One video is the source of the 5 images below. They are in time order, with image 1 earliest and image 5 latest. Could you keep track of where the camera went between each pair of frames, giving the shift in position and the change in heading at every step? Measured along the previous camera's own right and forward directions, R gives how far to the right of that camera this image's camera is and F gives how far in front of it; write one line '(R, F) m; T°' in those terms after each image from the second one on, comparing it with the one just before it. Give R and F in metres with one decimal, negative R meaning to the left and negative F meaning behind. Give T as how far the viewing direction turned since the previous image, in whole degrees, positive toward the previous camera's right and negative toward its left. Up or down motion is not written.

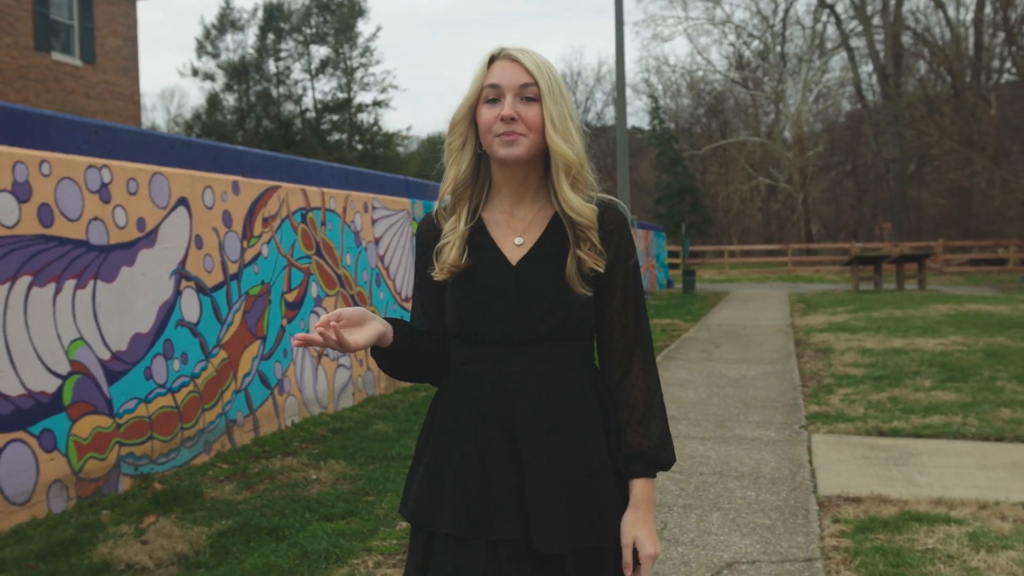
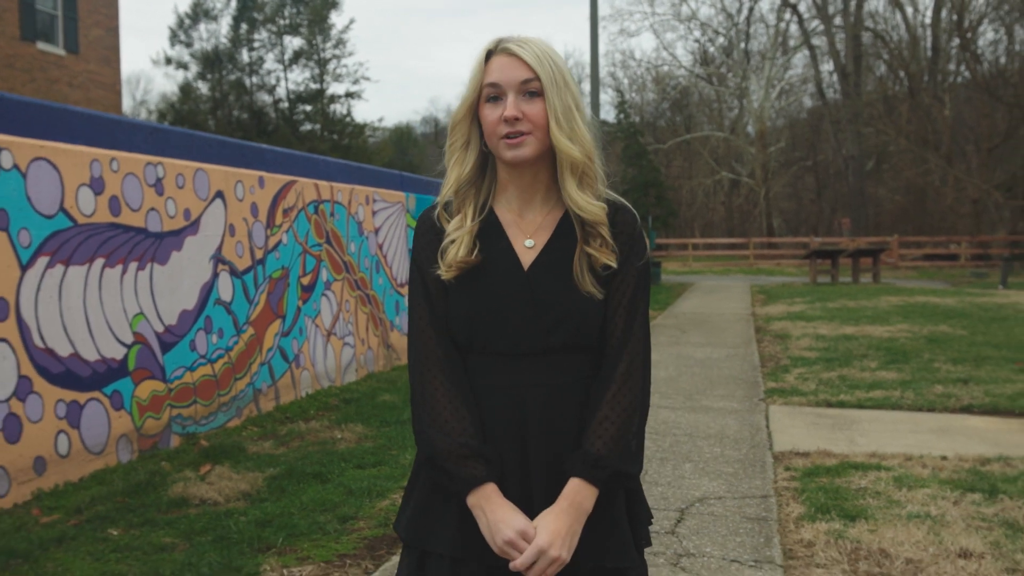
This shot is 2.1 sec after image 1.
(-0.2, -0.8) m; +2°
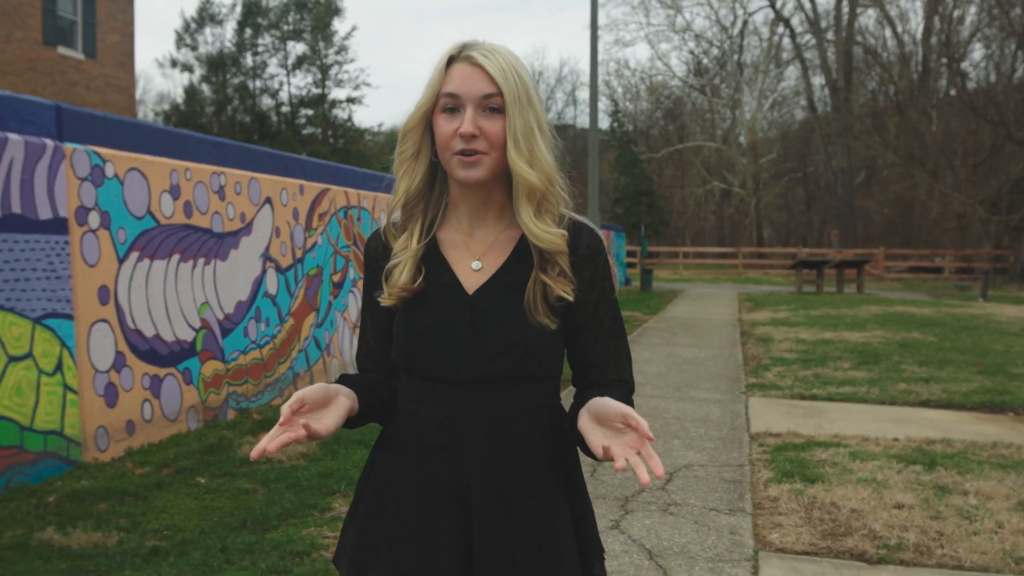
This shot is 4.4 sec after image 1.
(-0.2, -0.9) m; +1°
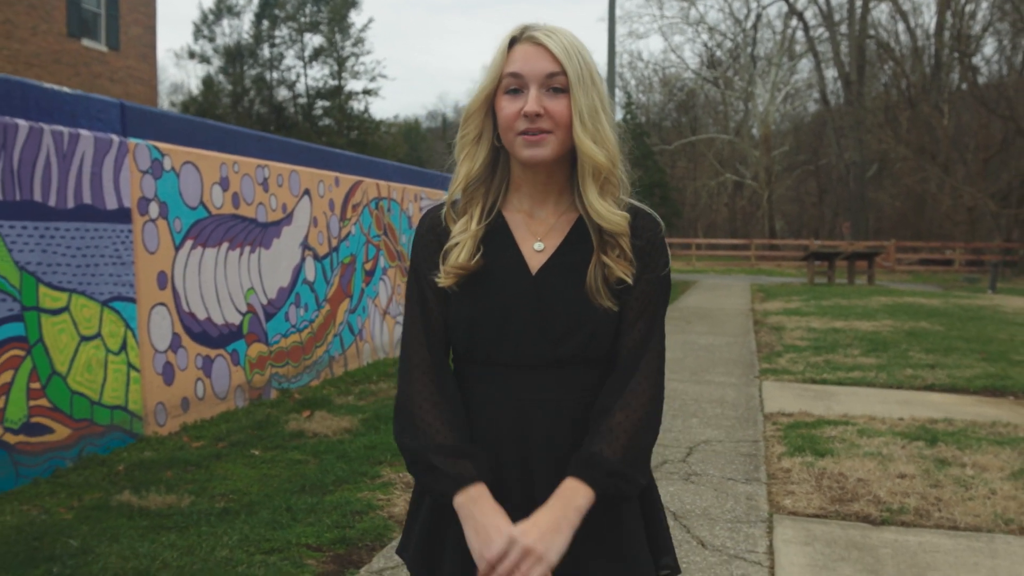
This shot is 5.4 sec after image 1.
(-0.1, -0.4) m; -1°
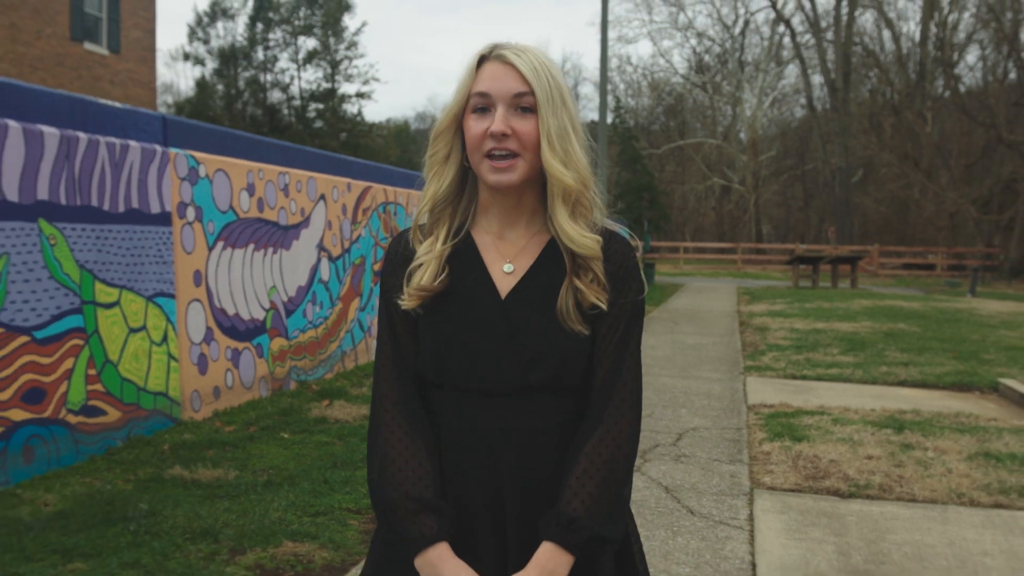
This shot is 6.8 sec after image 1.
(-0.1, -0.5) m; +1°
